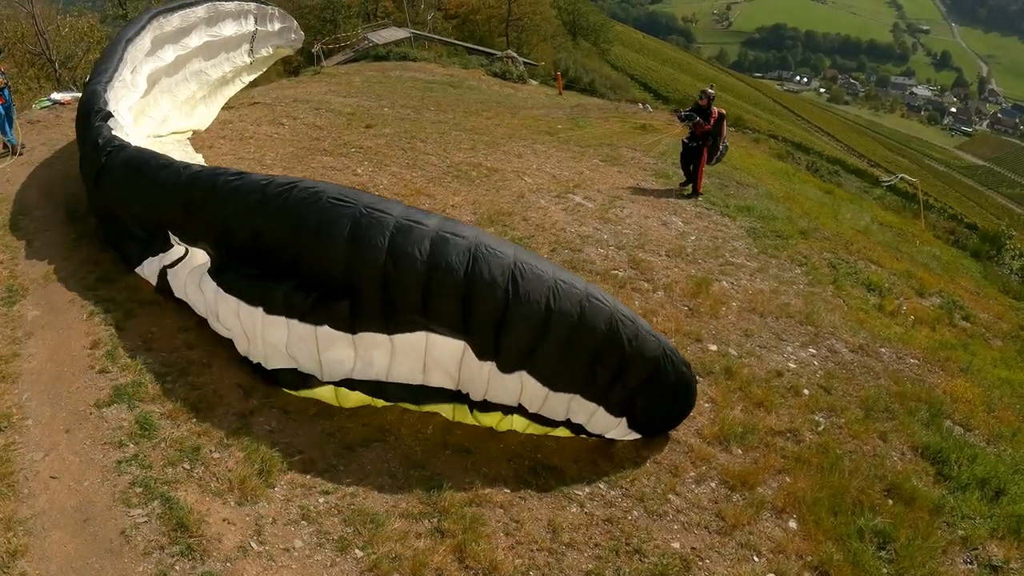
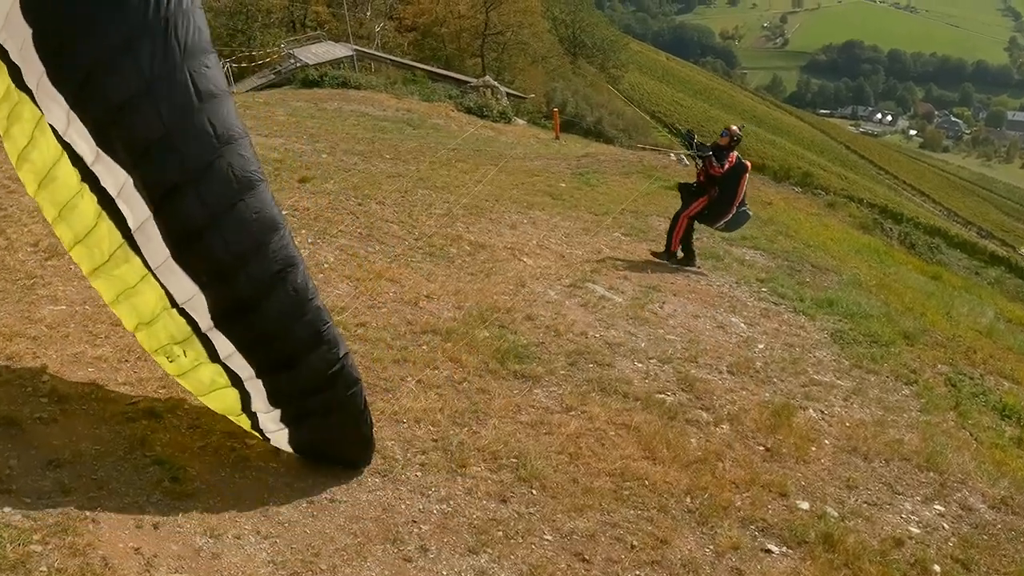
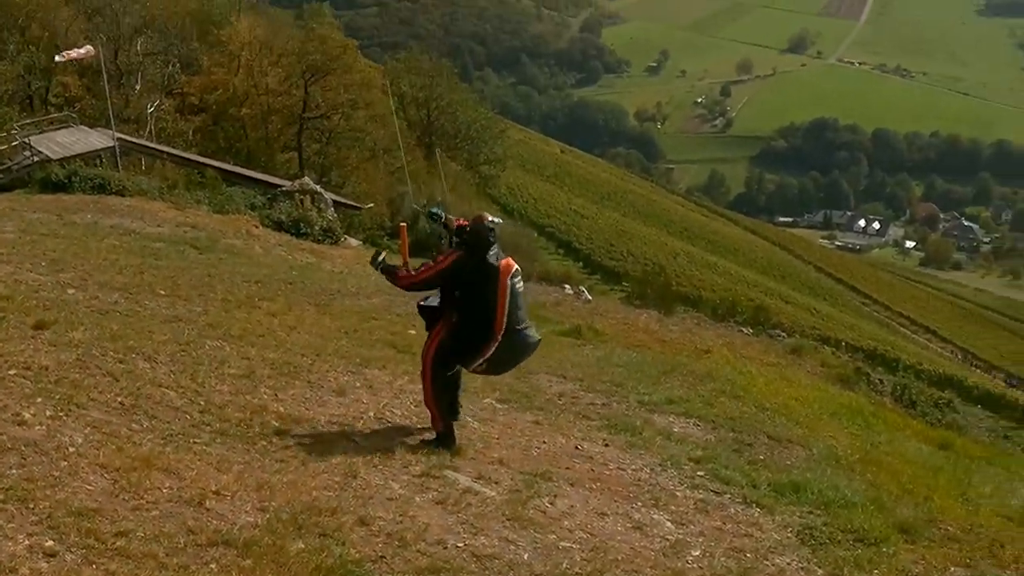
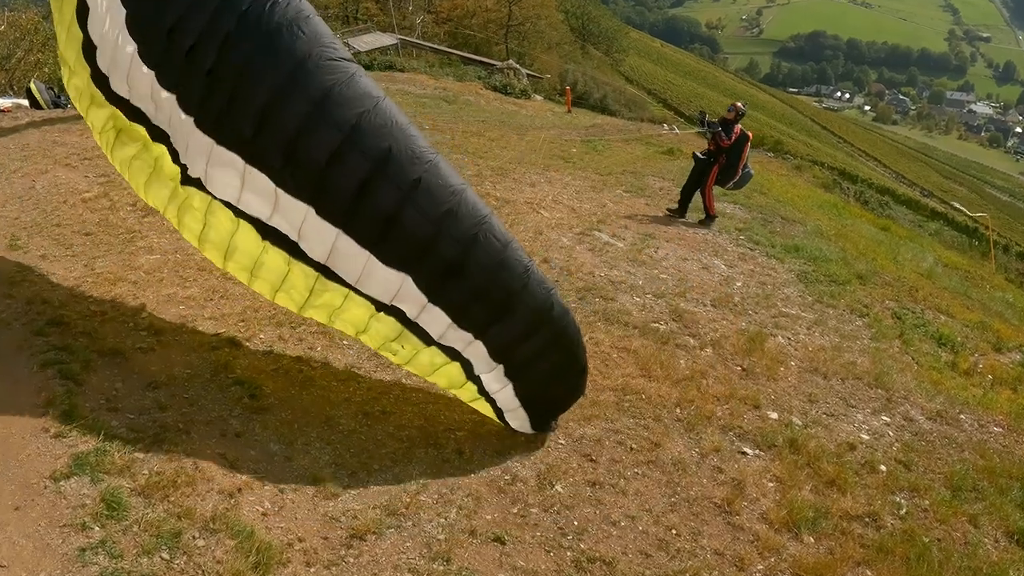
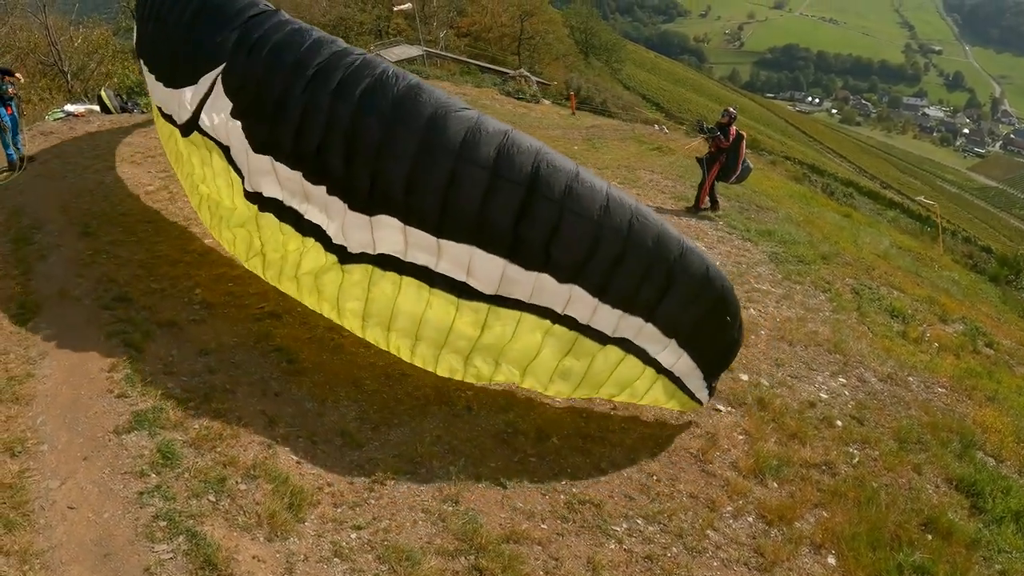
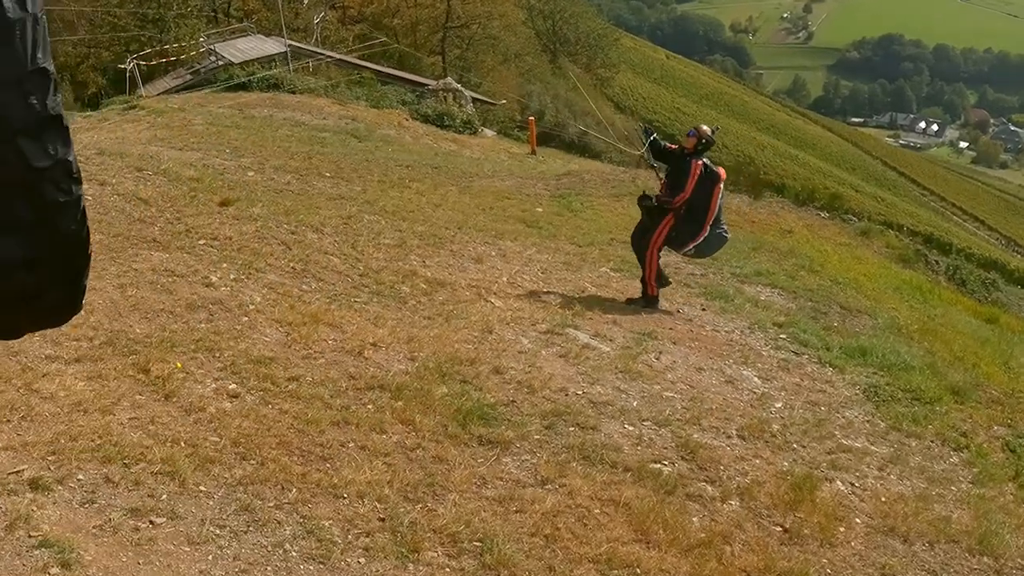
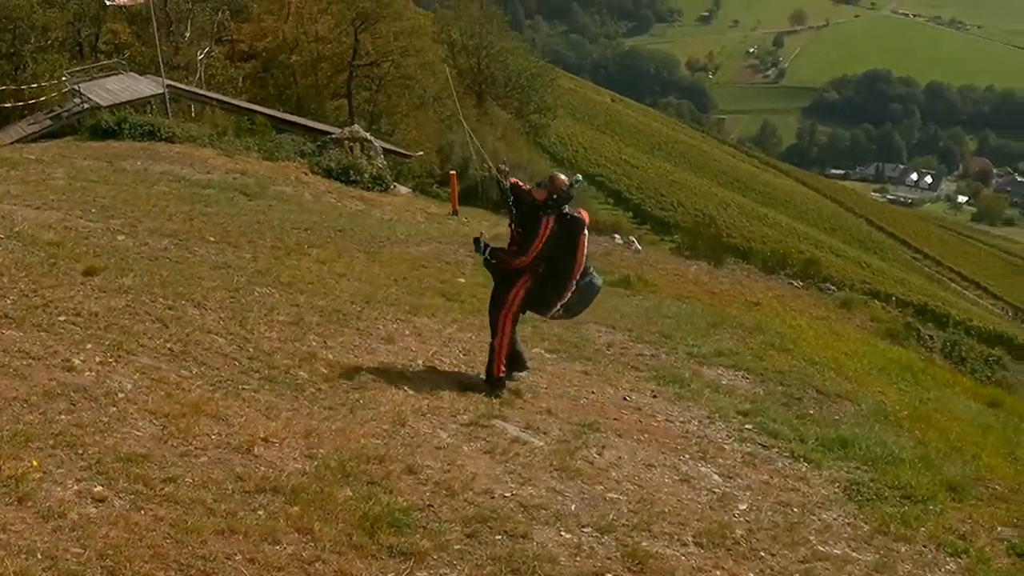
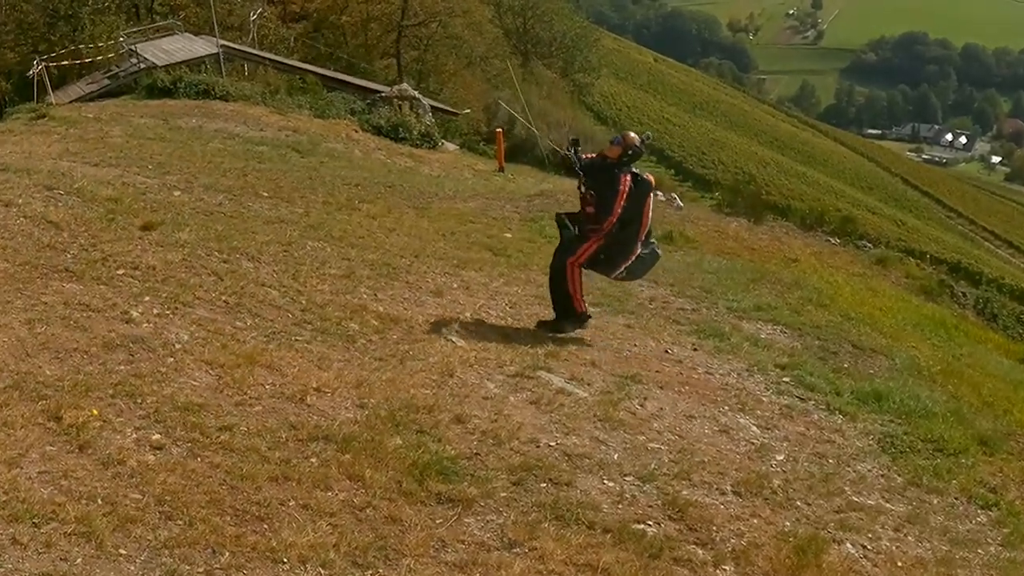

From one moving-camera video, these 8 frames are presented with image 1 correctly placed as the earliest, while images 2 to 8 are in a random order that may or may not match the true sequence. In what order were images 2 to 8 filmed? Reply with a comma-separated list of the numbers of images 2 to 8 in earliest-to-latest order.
5, 4, 2, 6, 8, 7, 3
